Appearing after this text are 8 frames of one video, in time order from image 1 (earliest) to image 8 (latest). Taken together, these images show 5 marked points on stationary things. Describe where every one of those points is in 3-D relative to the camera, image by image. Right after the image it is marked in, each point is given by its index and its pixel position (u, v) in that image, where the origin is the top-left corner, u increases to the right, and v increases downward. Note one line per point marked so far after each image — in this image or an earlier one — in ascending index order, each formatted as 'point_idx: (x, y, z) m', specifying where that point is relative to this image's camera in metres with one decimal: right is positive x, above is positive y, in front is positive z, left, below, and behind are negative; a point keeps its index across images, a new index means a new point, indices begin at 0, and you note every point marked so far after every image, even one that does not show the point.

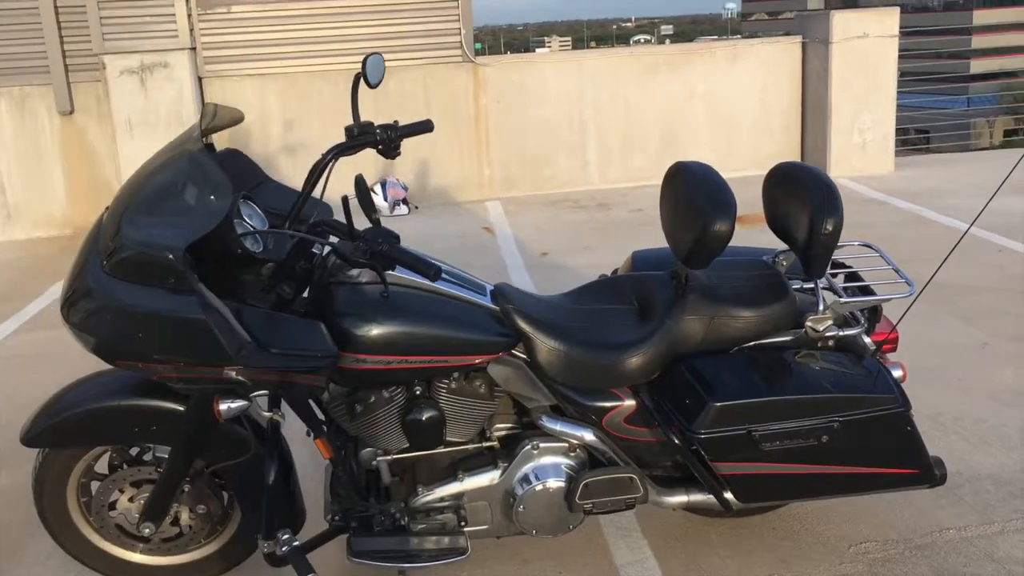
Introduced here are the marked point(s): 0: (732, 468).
0: (+0.6, -0.5, +2.6) m
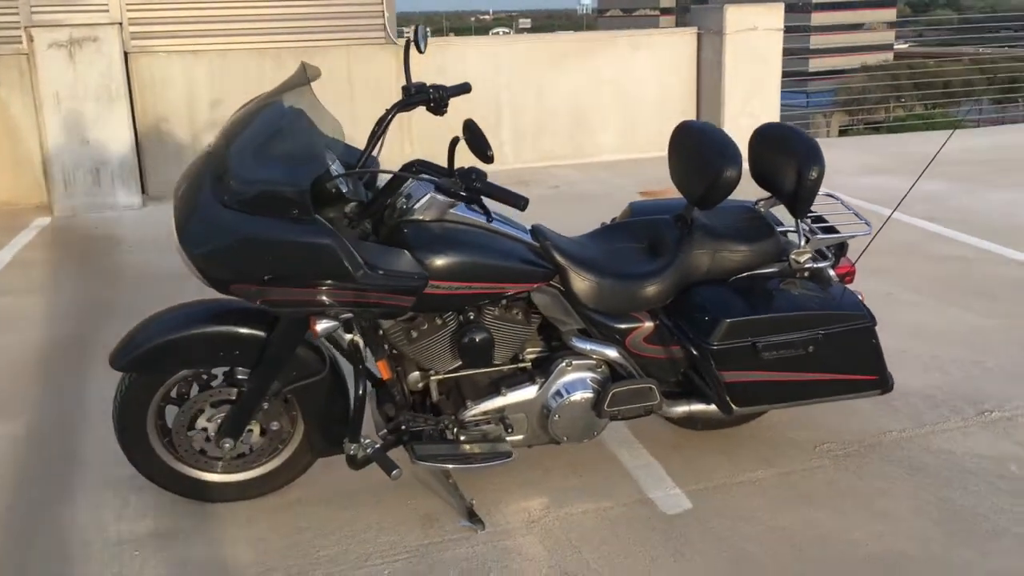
0: (+0.7, -0.3, +3.2) m
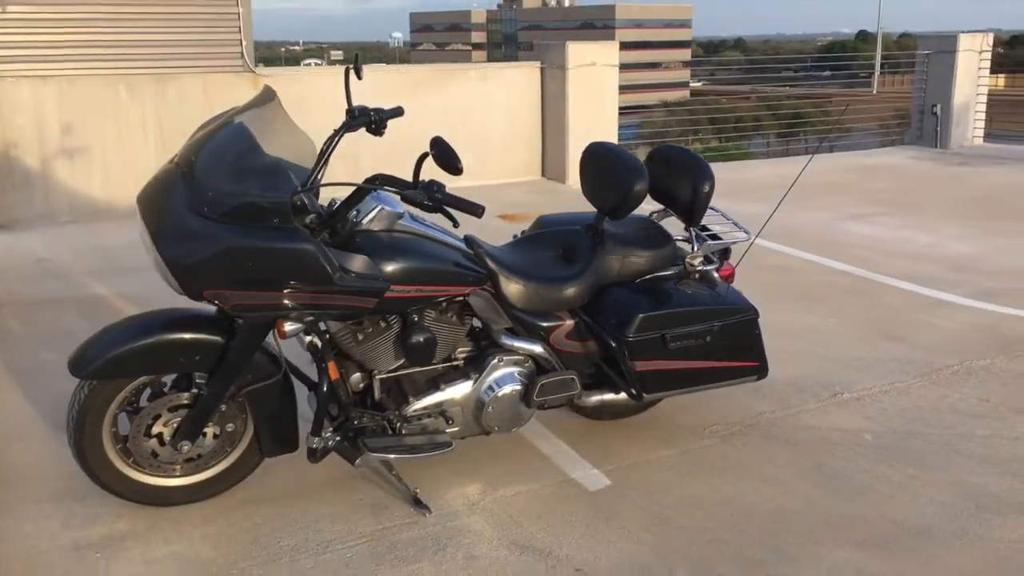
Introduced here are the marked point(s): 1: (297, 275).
0: (+0.5, -0.3, +3.6) m
1: (-0.6, 0.0, +2.9) m
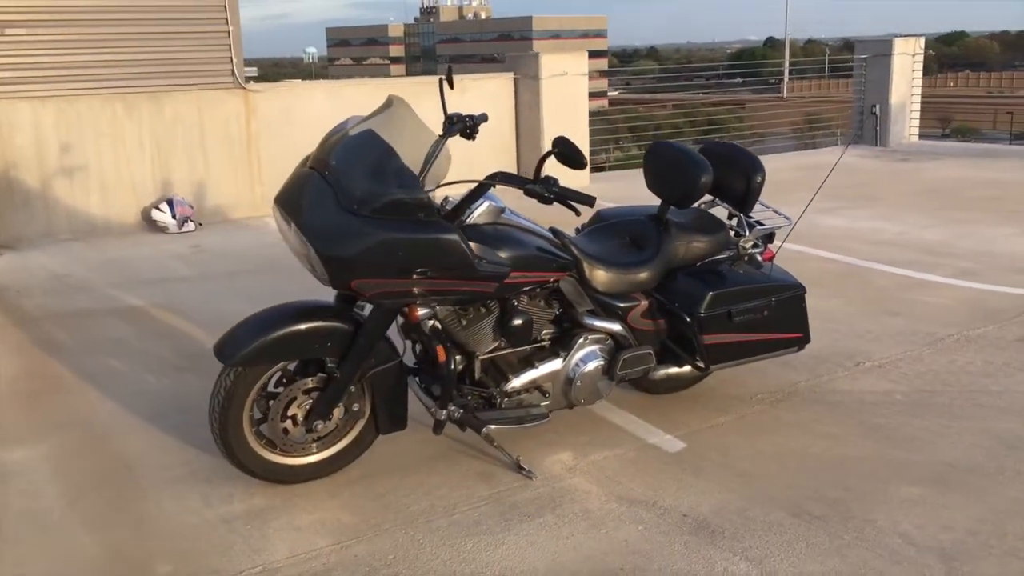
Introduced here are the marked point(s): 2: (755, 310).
0: (+0.8, -0.2, +4.0) m
1: (-0.3, +0.1, +3.2) m
2: (+1.0, -0.1, +4.1) m
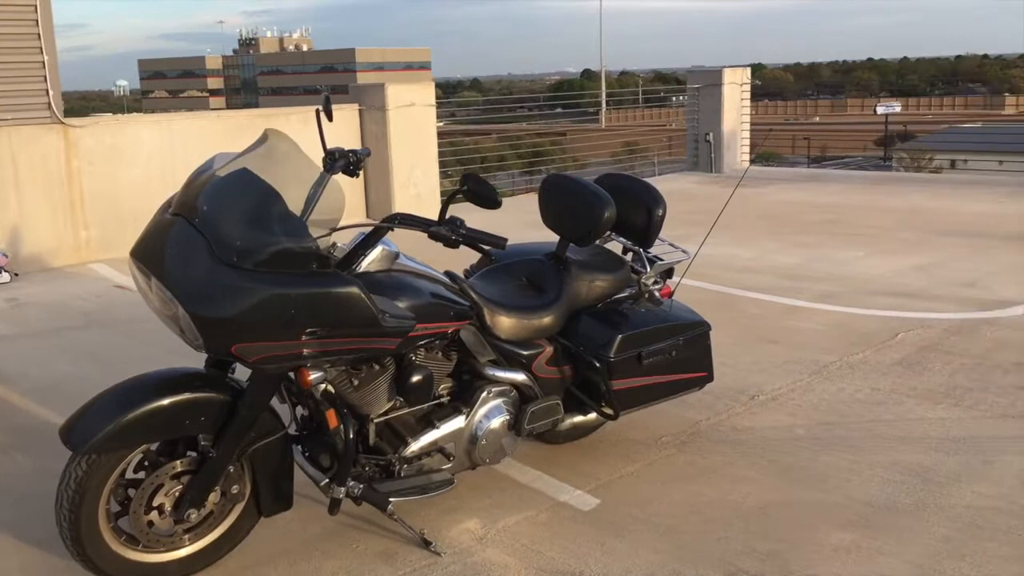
0: (+0.4, -0.4, +3.8) m
1: (-0.5, -0.1, +2.8) m
2: (+0.6, -0.2, +3.8) m
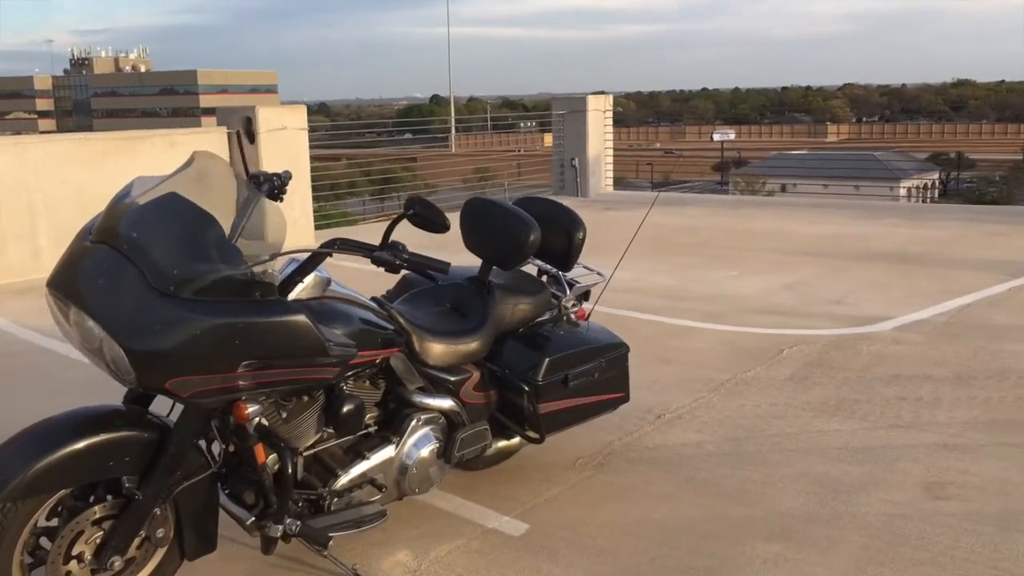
0: (+0.1, -0.5, +3.7) m
1: (-0.7, -0.2, +2.7) m
2: (+0.3, -0.3, +3.9) m
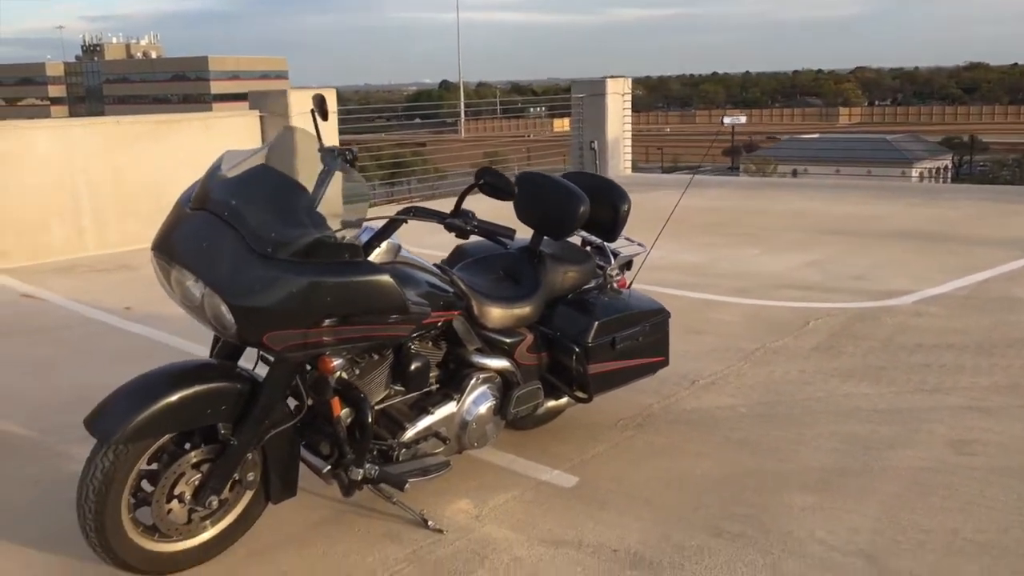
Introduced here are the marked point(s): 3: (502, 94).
0: (+0.3, -0.3, +4.0) m
1: (-0.5, -0.1, +2.9) m
2: (+0.5, -0.2, +4.1) m
3: (-0.2, +3.1, +15.7) m
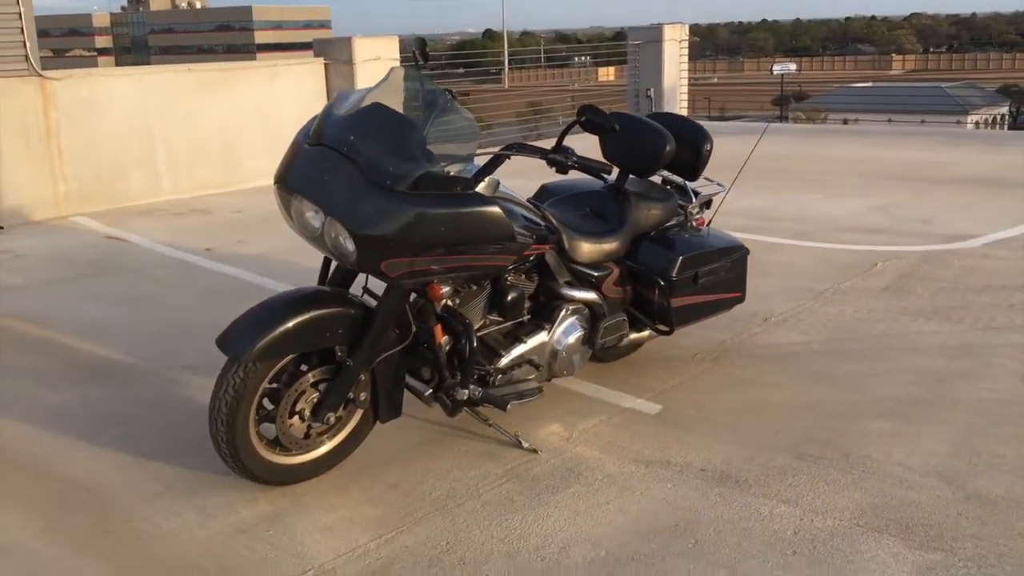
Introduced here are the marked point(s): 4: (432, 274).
0: (+0.7, -0.1, +4.2) m
1: (-0.2, +0.2, +3.1) m
2: (+0.8, +0.1, +4.3) m
3: (+0.7, +3.9, +15.7) m
4: (-0.2, 0.0, +3.1) m
